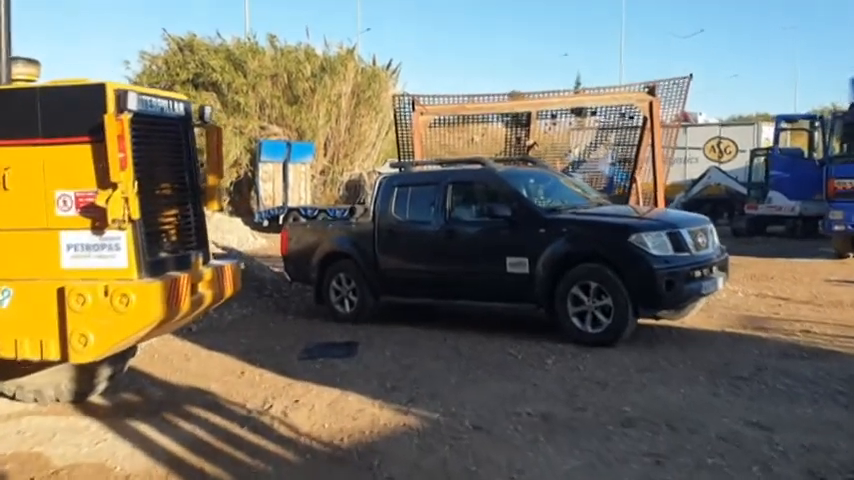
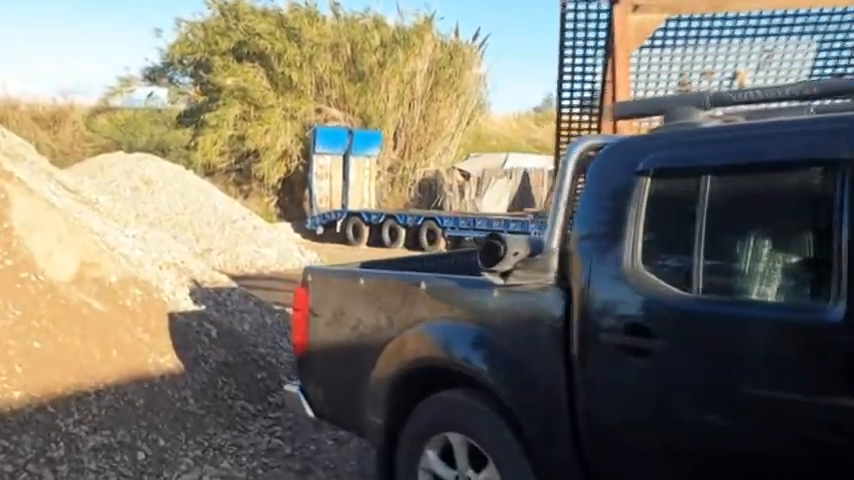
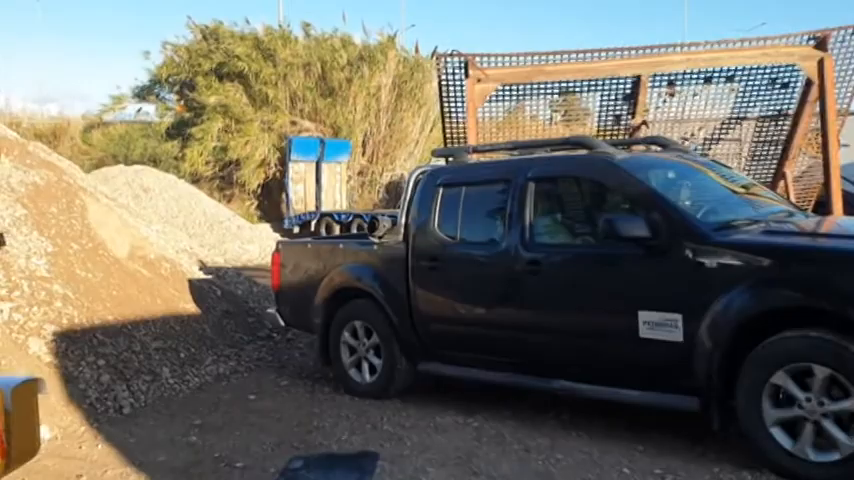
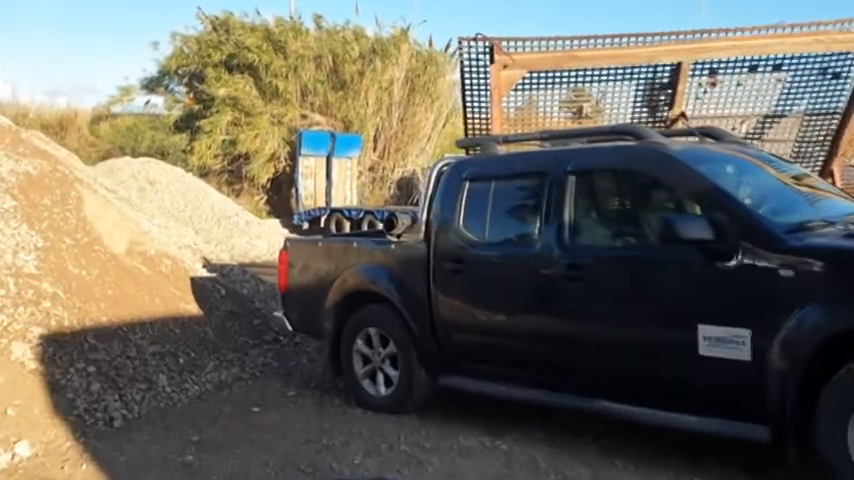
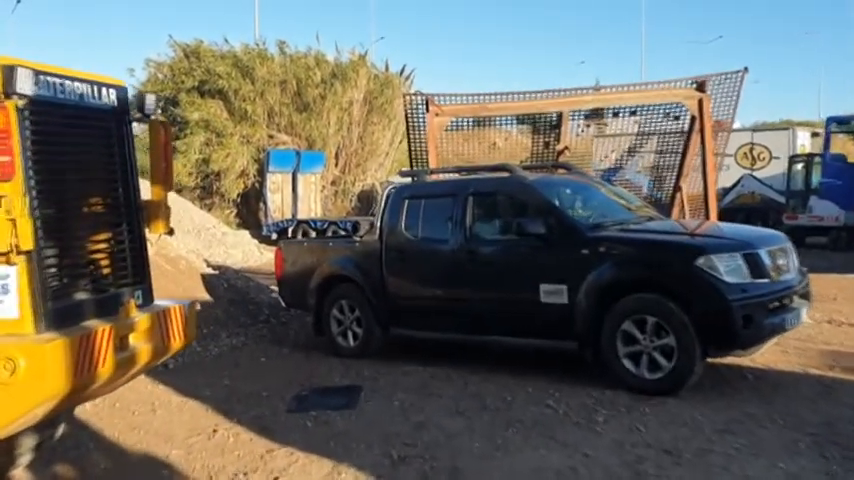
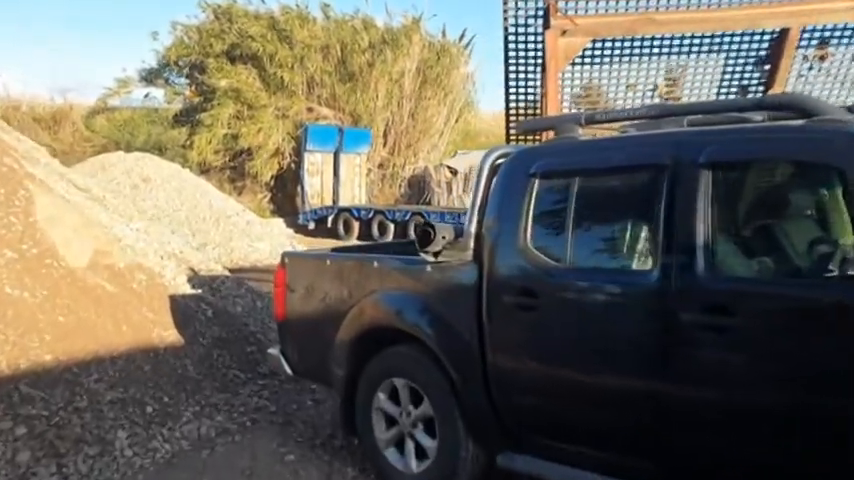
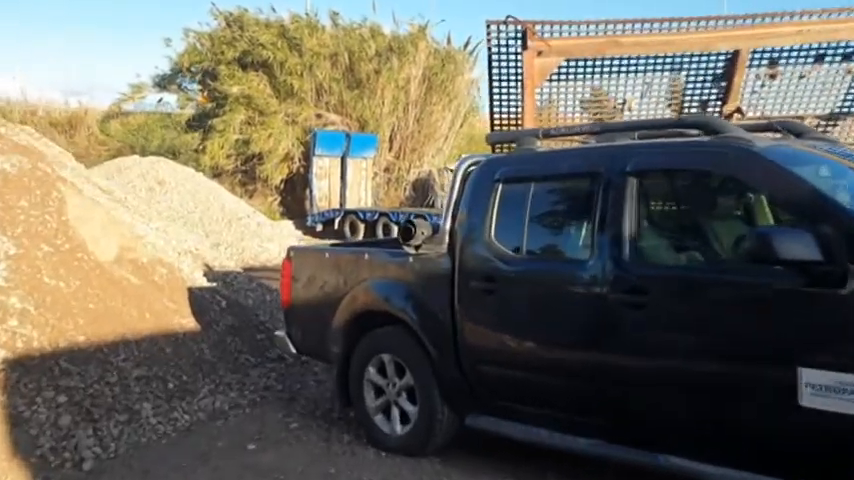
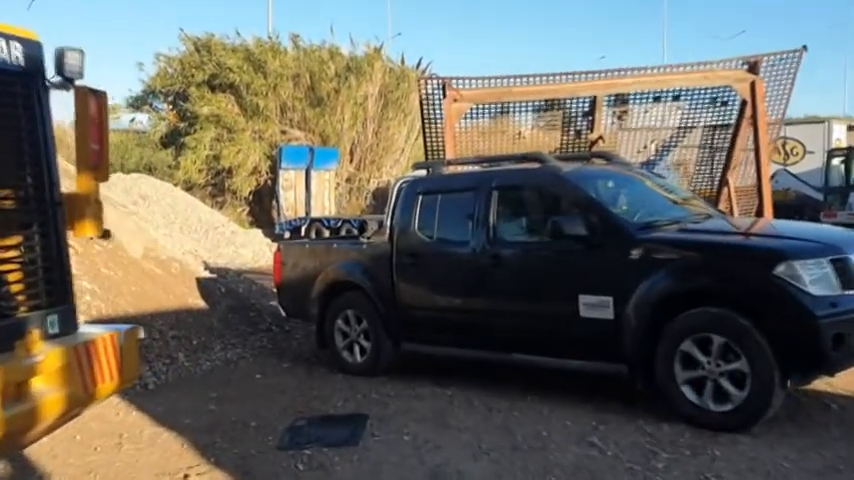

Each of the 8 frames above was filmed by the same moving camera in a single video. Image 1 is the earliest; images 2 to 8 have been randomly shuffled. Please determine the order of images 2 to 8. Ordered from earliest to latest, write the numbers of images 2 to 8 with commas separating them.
5, 8, 3, 4, 7, 6, 2
